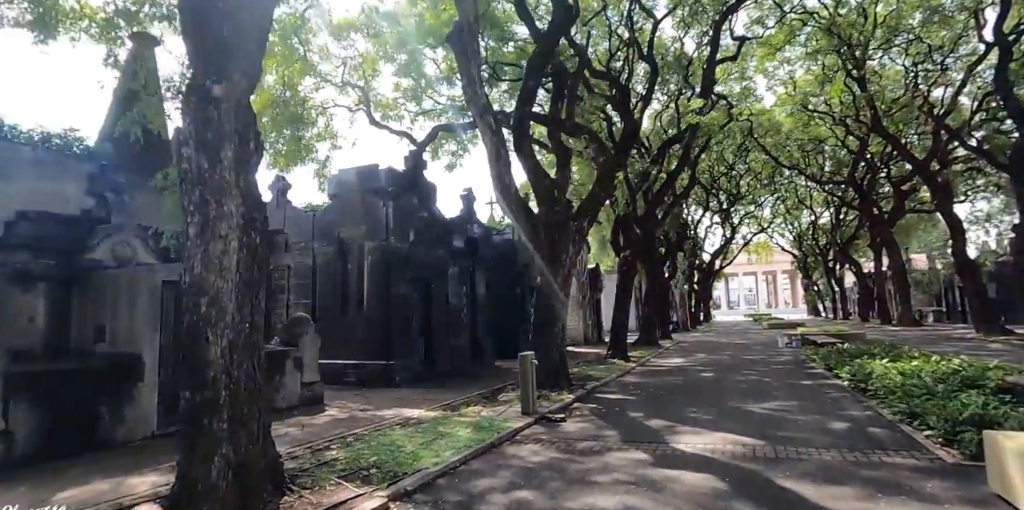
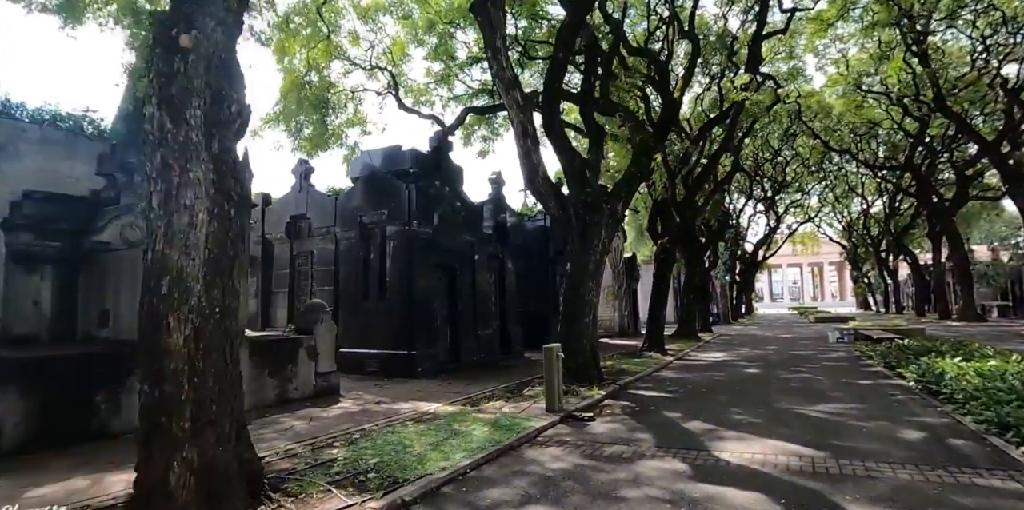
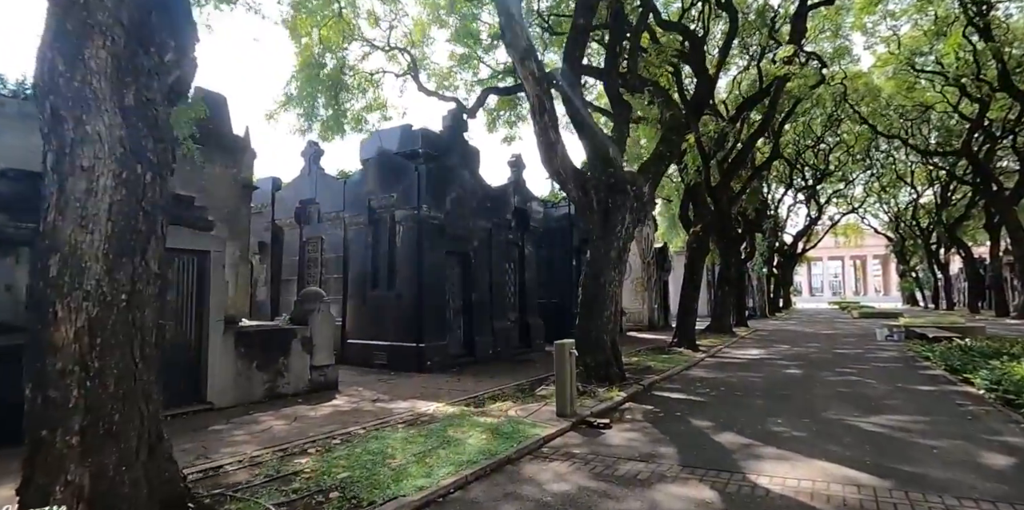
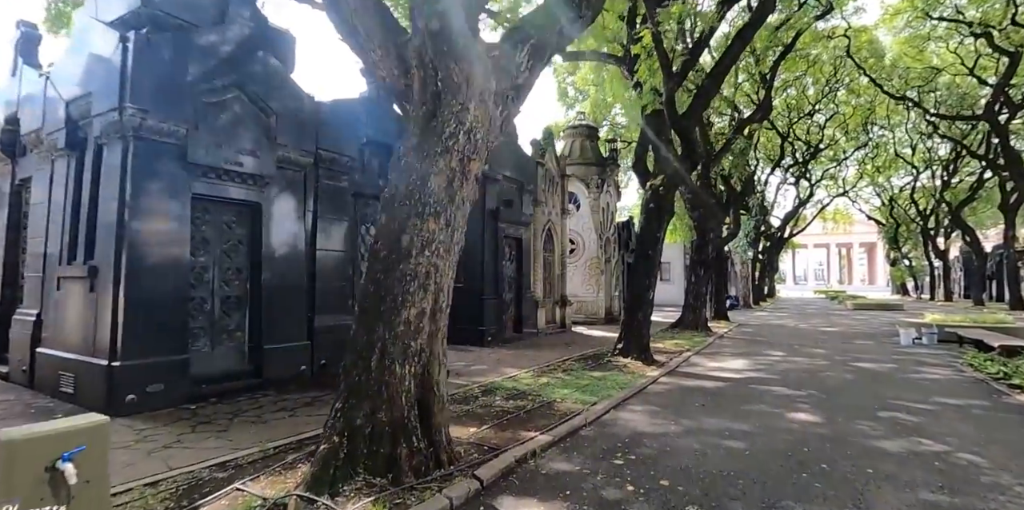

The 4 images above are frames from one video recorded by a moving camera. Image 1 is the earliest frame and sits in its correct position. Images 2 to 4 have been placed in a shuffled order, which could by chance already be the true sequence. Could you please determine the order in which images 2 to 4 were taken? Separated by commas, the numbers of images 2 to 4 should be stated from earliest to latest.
2, 3, 4
